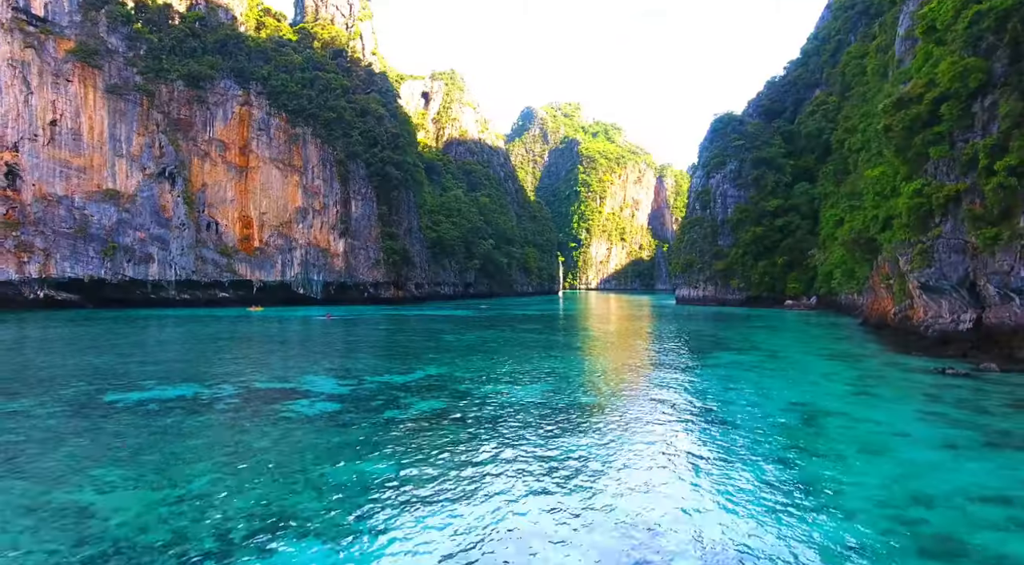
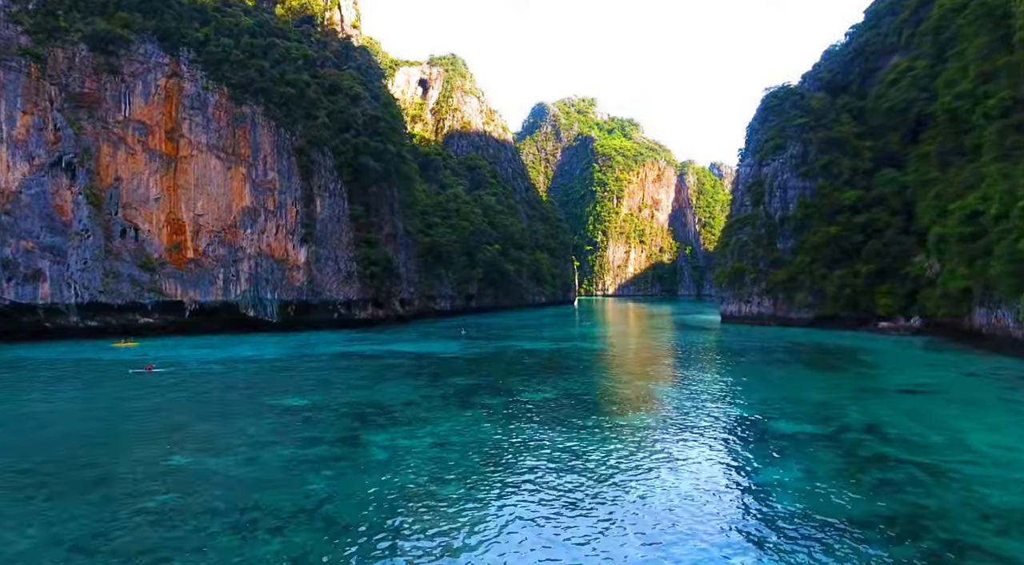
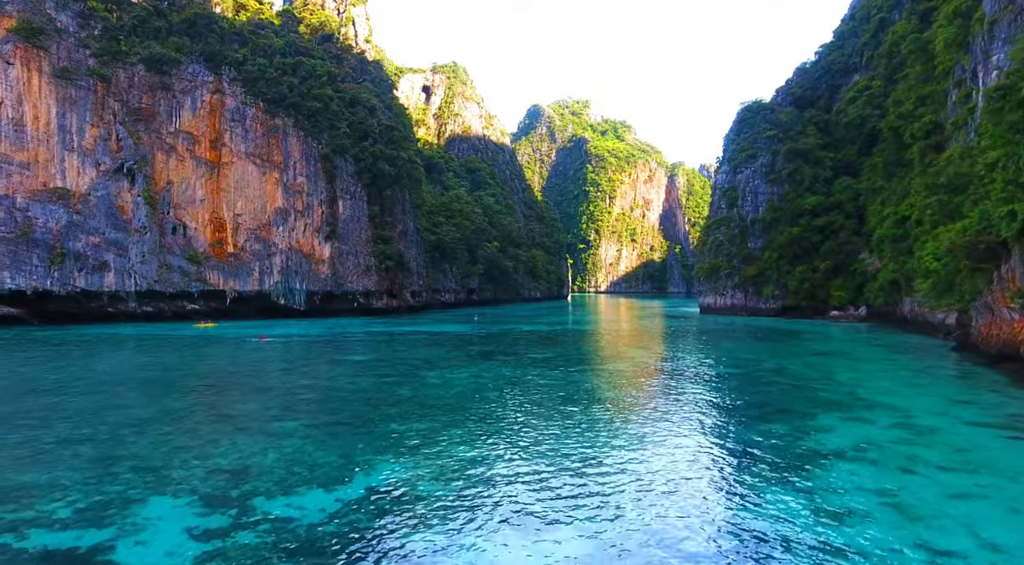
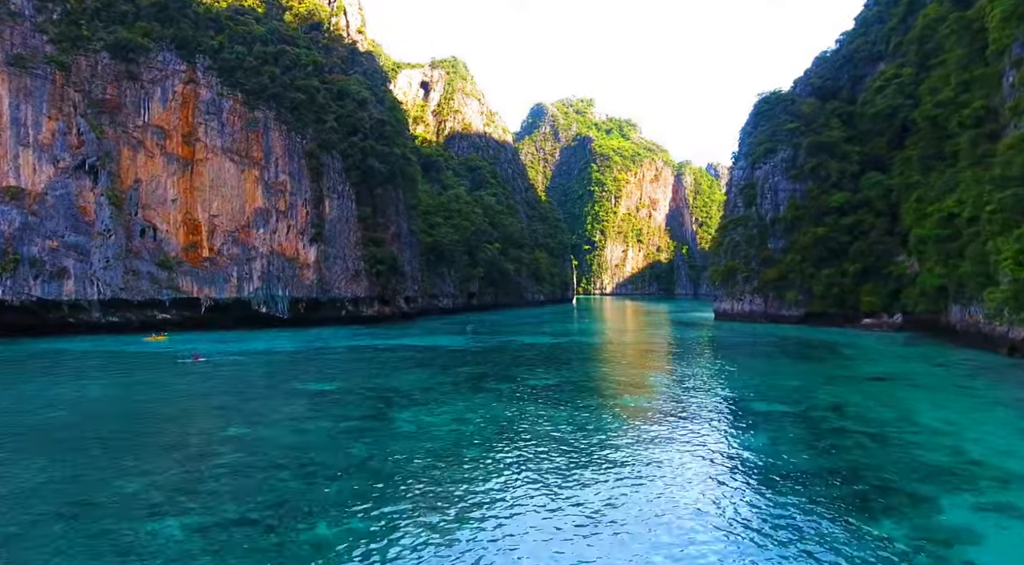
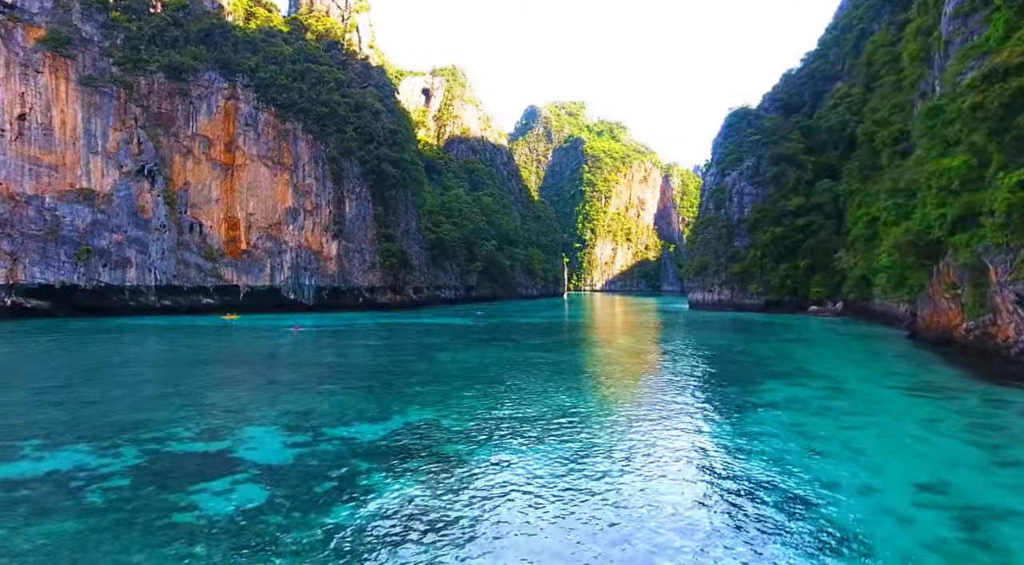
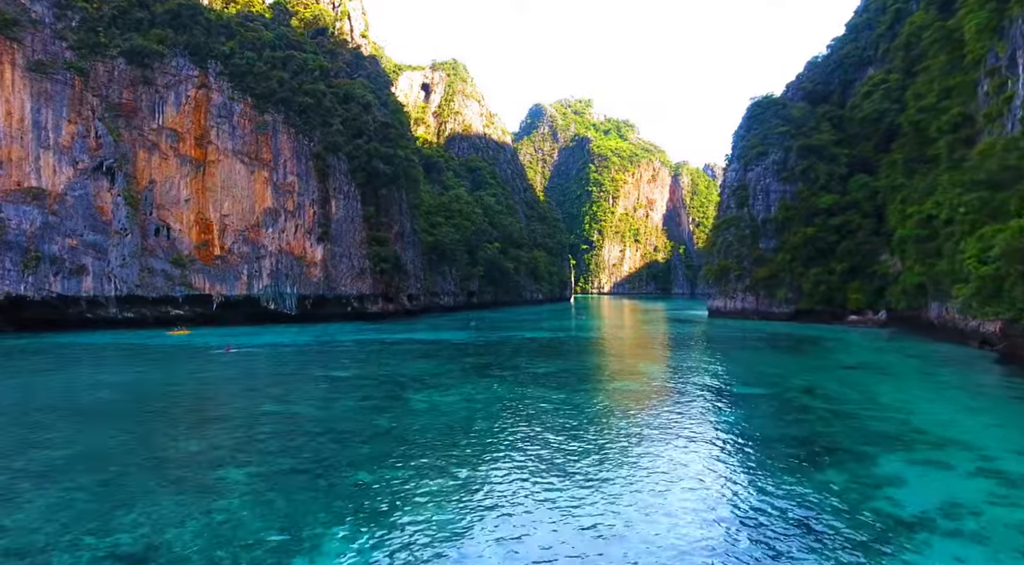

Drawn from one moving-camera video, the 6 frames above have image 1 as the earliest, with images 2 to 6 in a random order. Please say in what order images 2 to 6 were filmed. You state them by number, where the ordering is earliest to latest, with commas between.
5, 3, 6, 4, 2
